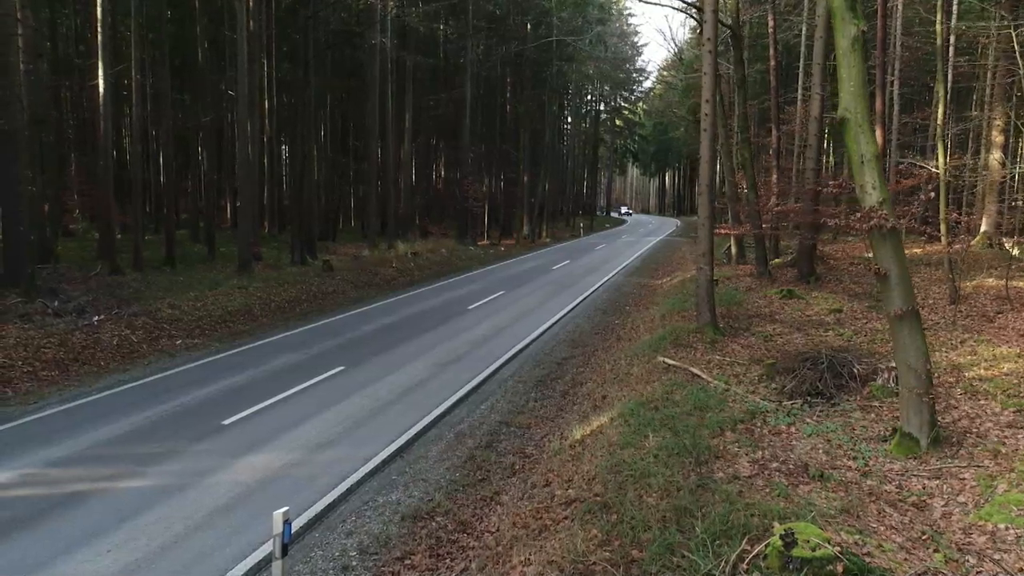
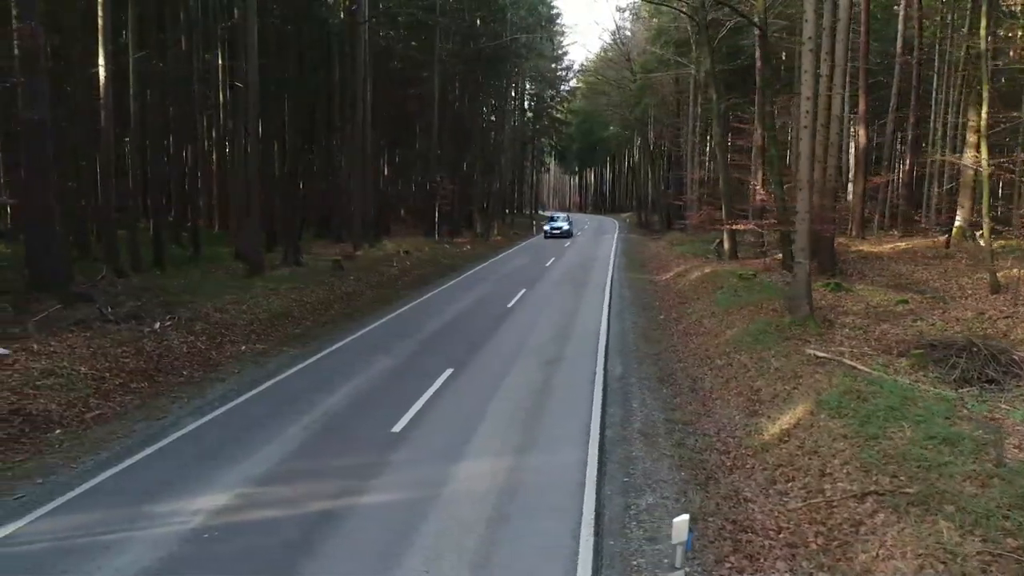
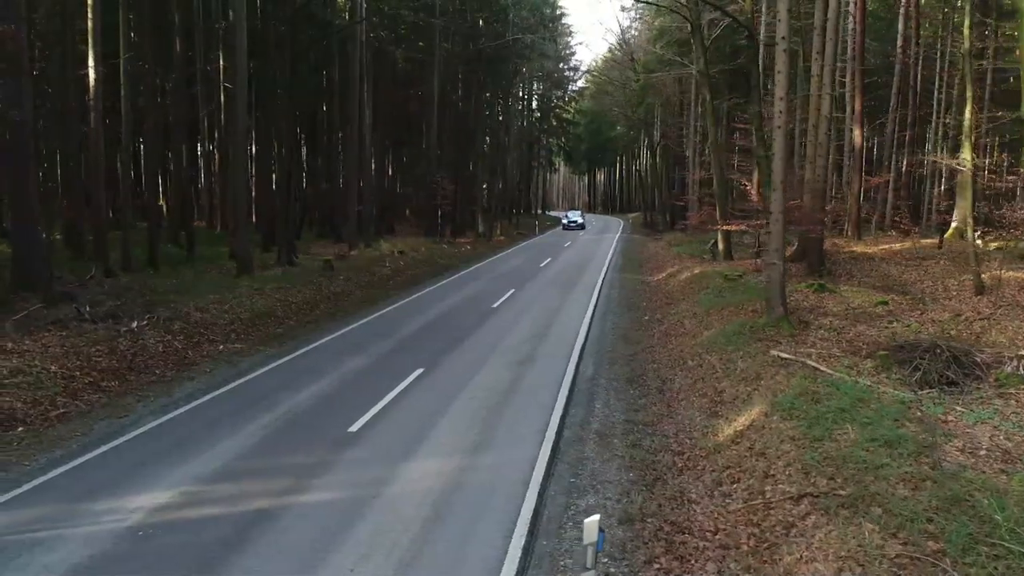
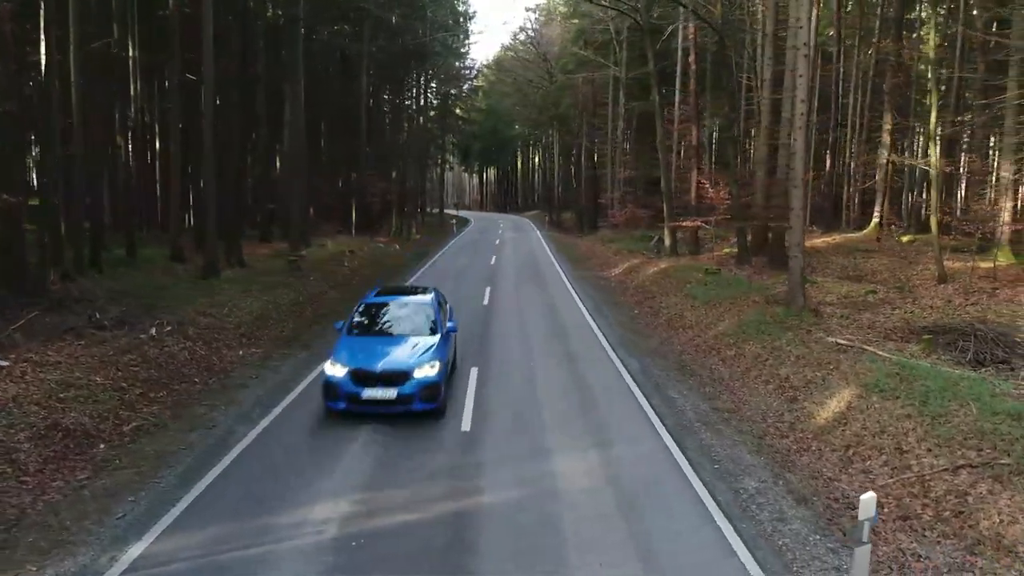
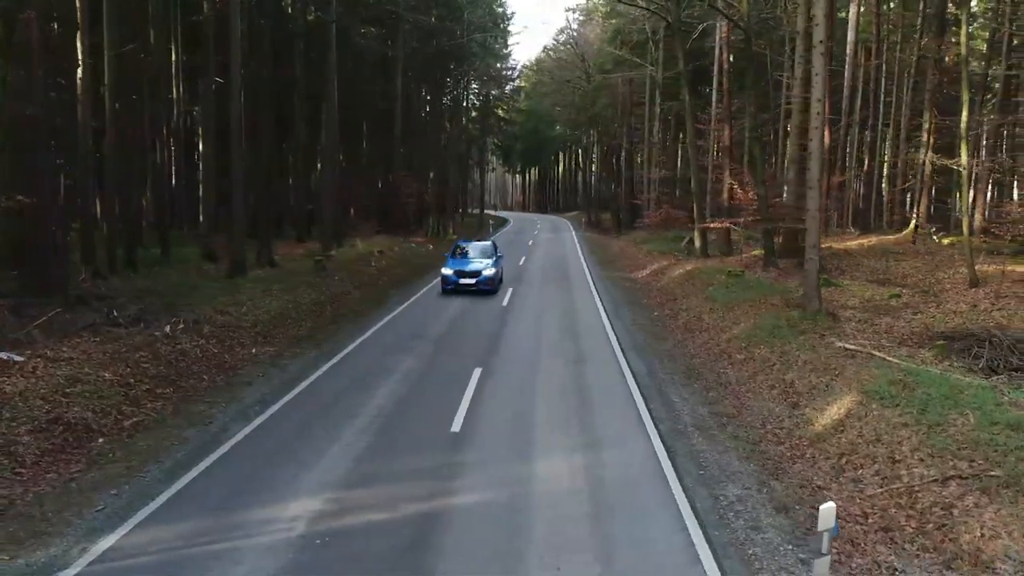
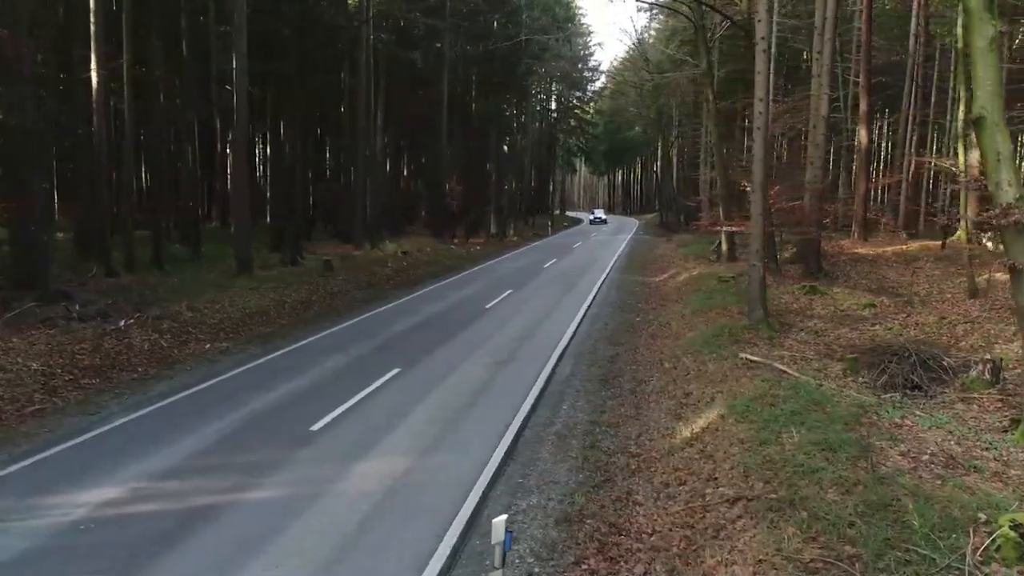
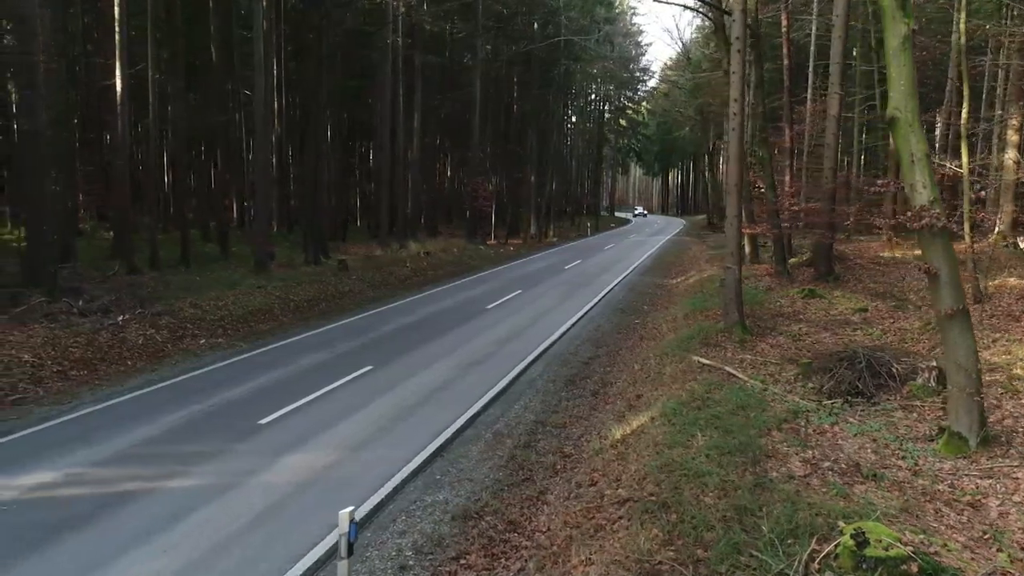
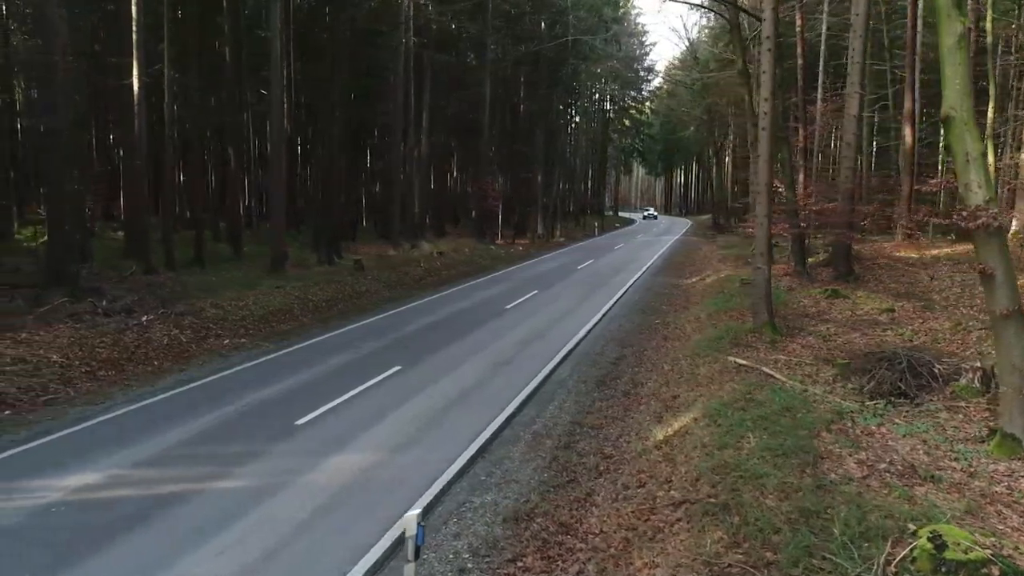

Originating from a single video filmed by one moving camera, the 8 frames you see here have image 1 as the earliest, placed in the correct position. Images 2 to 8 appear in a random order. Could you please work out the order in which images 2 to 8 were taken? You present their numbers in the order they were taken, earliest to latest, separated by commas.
7, 8, 6, 3, 2, 5, 4
